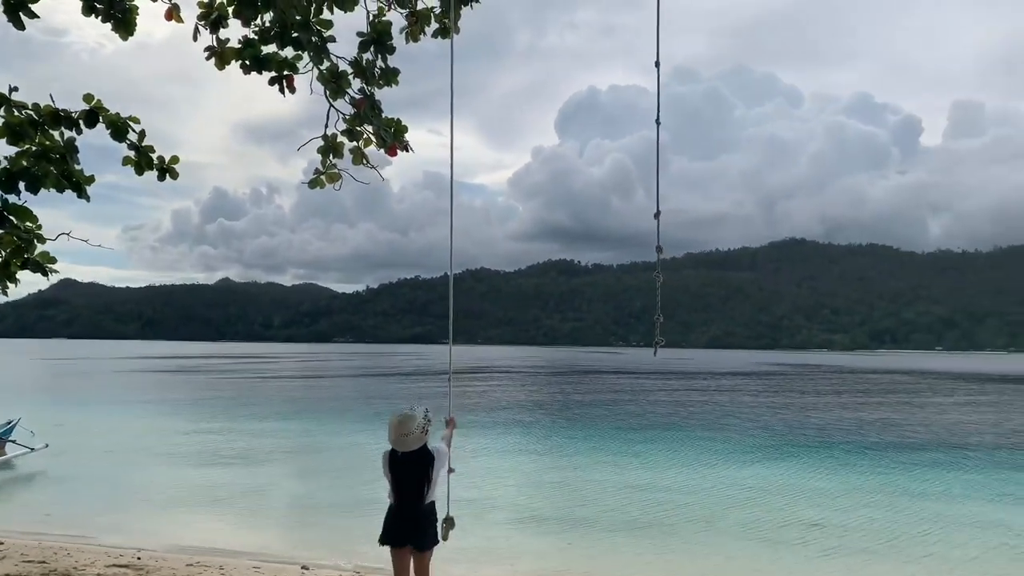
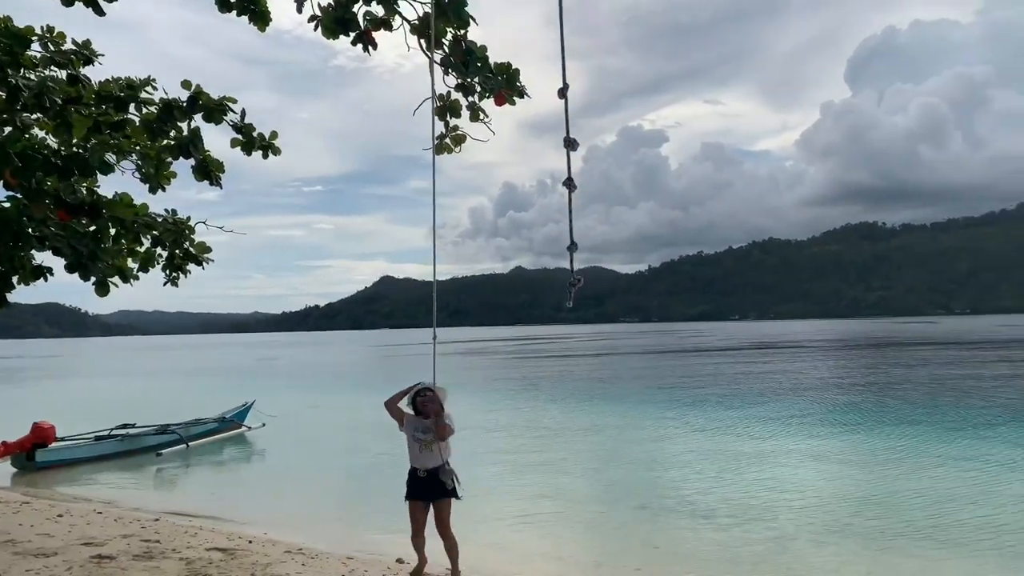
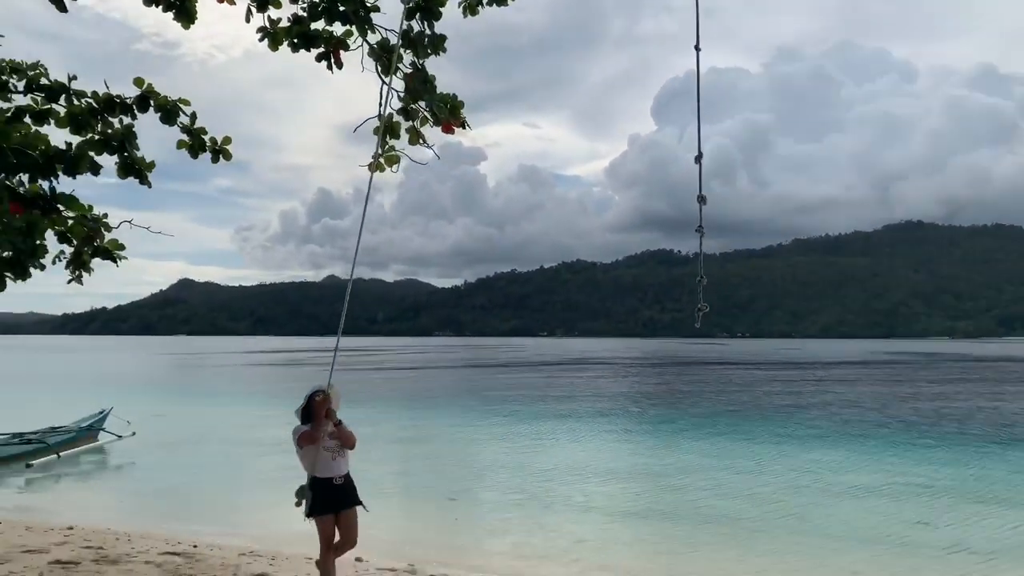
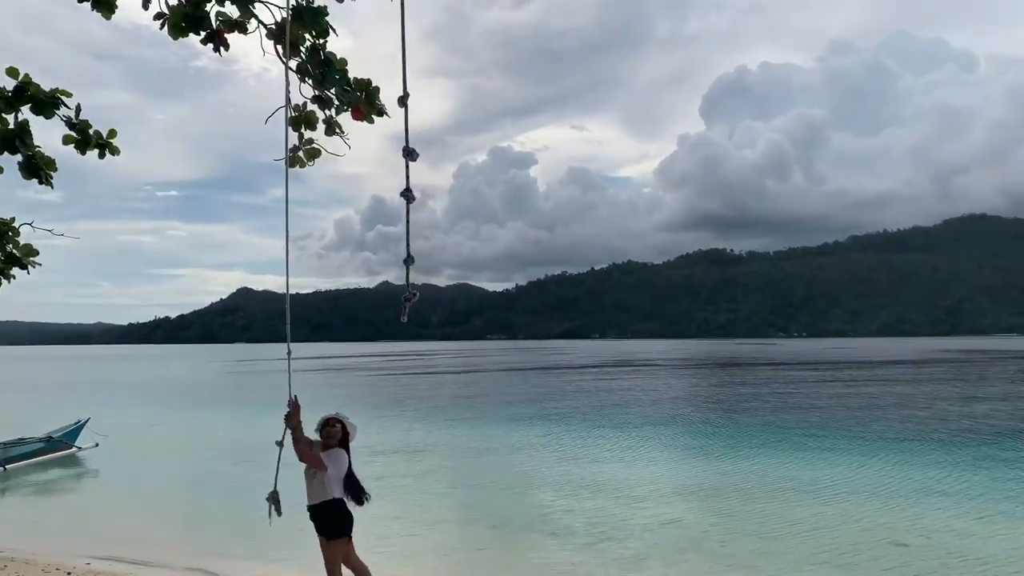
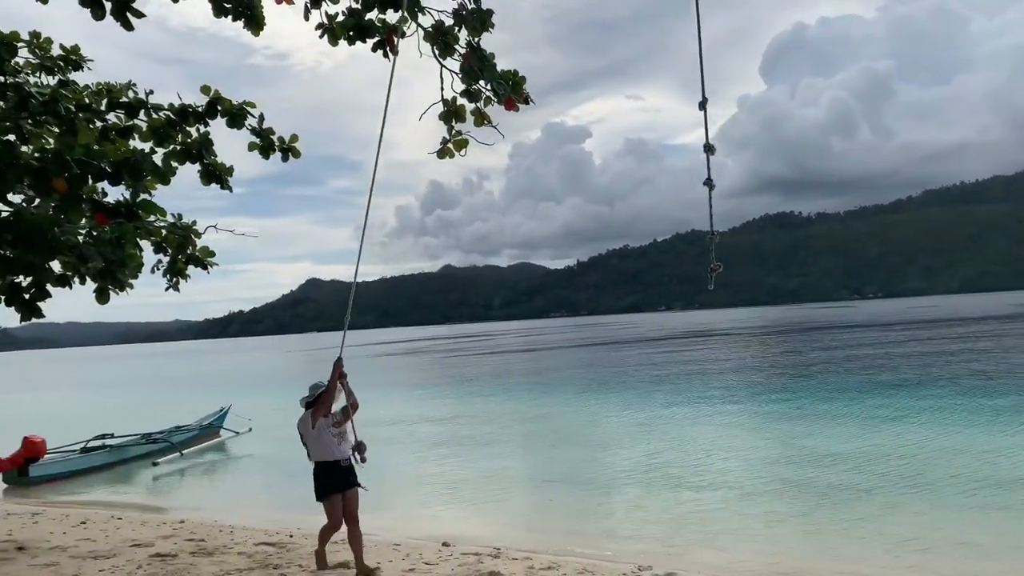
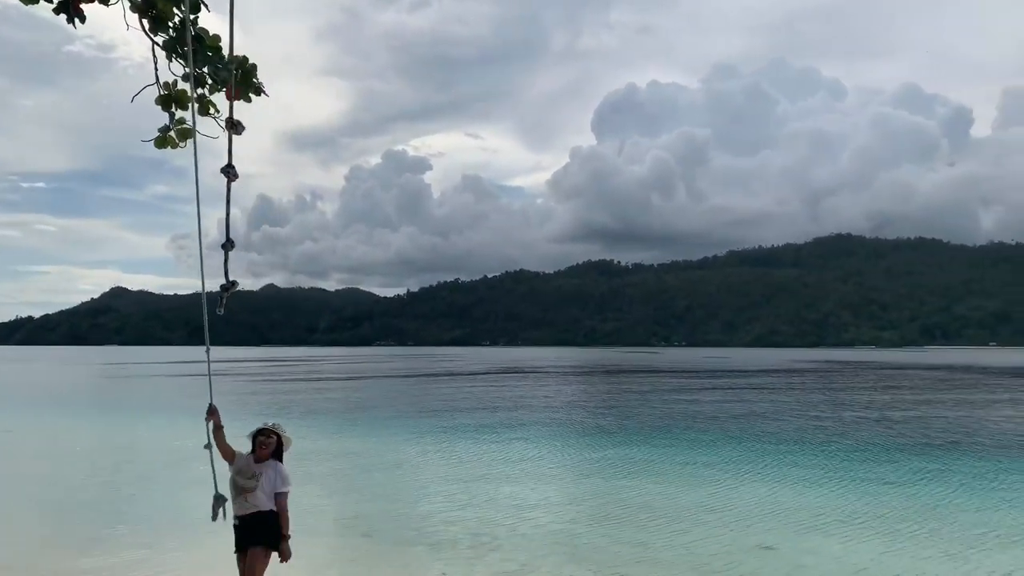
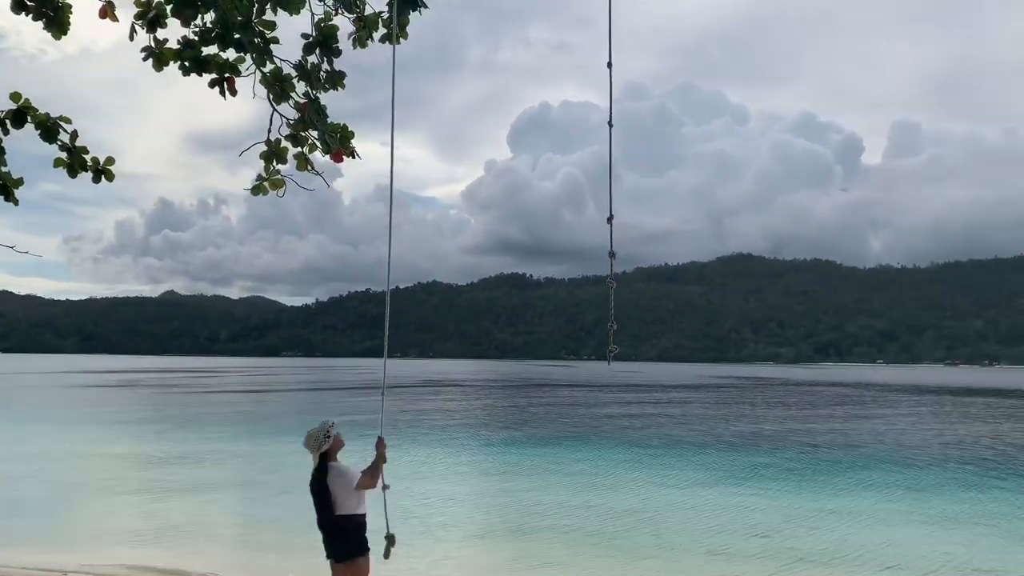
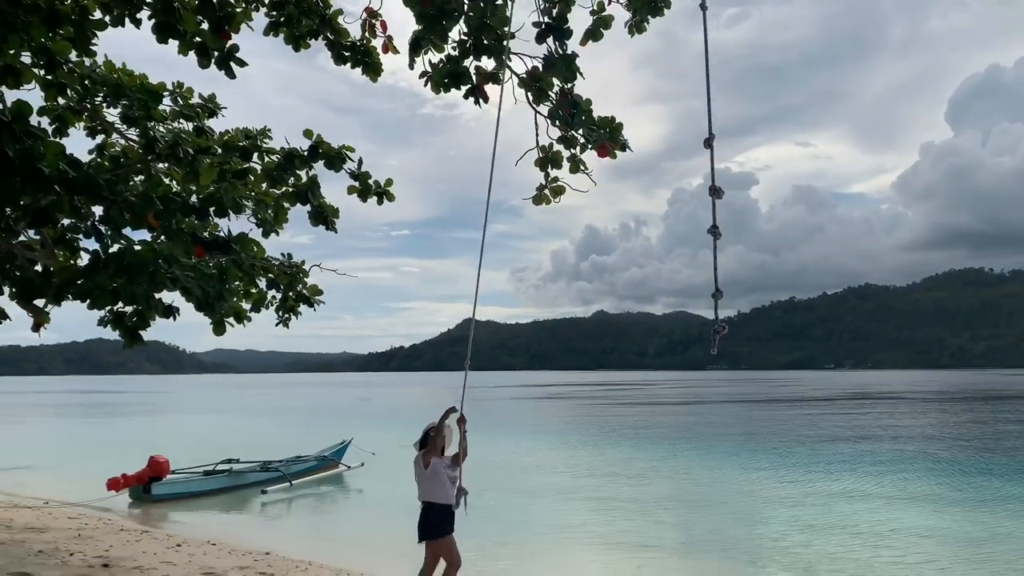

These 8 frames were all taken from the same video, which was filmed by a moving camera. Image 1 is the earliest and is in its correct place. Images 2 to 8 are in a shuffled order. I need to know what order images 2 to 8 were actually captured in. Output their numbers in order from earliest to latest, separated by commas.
7, 3, 5, 8, 2, 4, 6
